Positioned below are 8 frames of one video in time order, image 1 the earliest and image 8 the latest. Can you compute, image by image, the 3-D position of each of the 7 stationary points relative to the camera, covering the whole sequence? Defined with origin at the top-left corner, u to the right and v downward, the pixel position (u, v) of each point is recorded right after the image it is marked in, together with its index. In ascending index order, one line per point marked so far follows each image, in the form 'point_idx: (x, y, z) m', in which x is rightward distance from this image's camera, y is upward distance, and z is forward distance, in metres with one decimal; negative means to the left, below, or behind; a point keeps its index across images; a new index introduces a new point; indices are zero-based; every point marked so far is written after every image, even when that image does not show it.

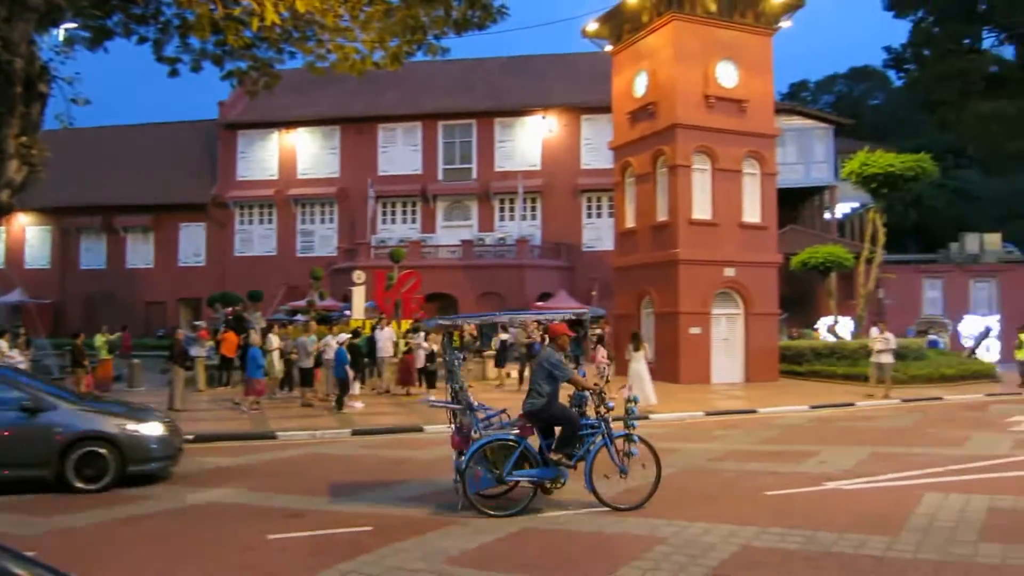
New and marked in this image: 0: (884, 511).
0: (+3.2, -1.9, +7.7) m
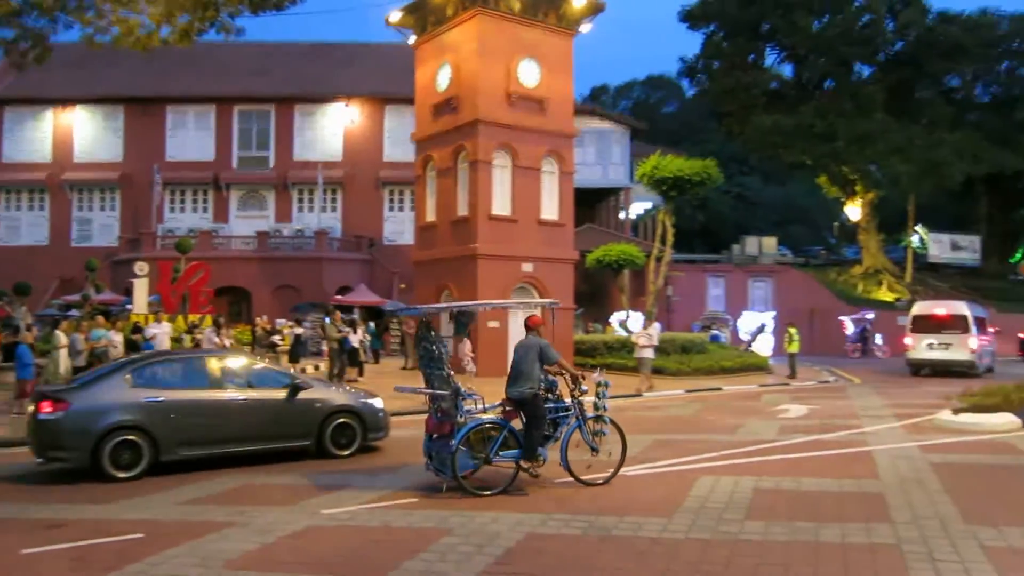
0: (+1.3, -1.8, +7.9) m
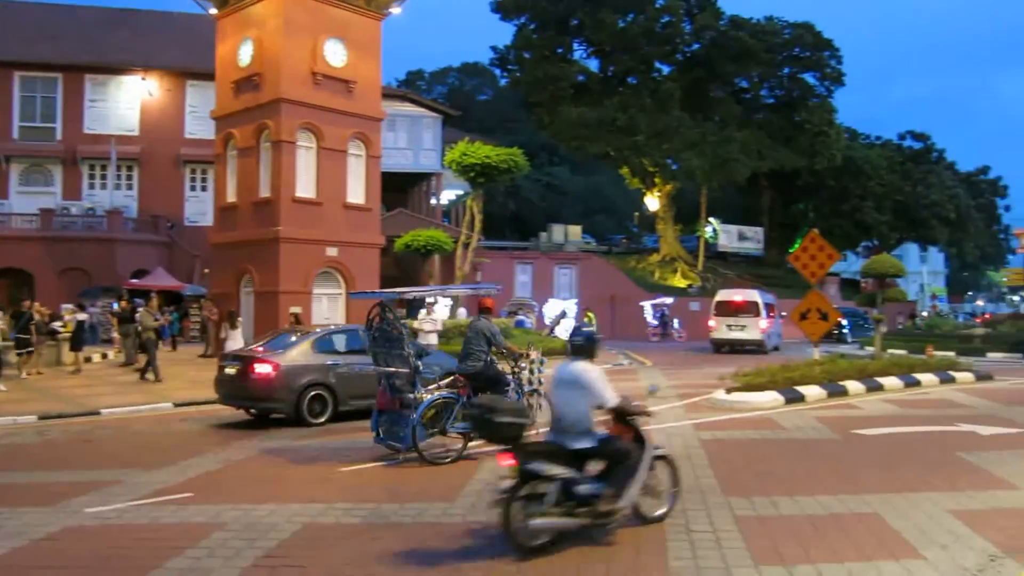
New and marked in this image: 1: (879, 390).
0: (-0.6, -1.7, +8.0) m
1: (+6.1, -1.7, +15.2) m
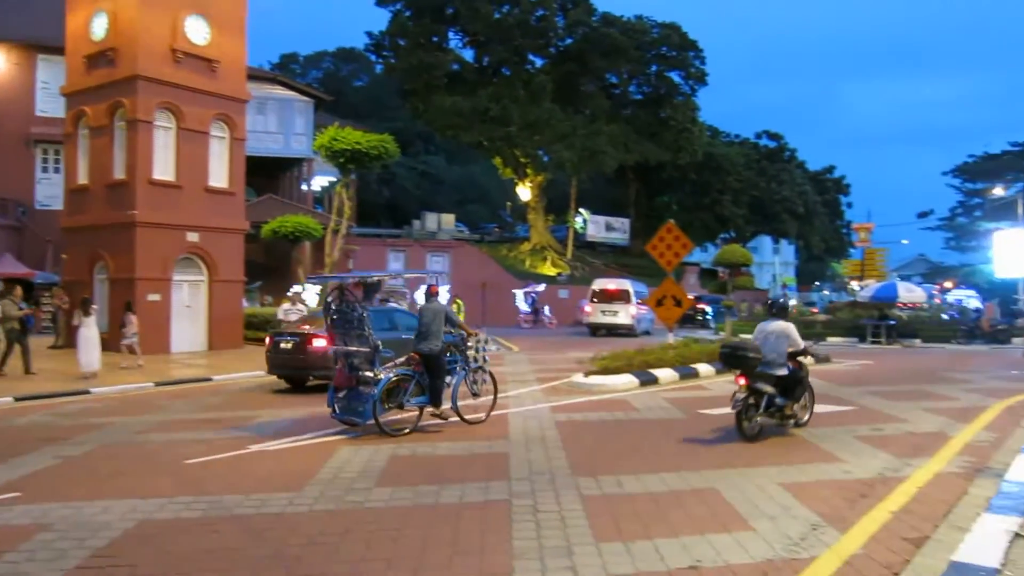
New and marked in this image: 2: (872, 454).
0: (-1.9, -1.6, +7.8) m
1: (+3.8, -1.5, +15.9) m
2: (+3.6, -1.7, +9.1) m
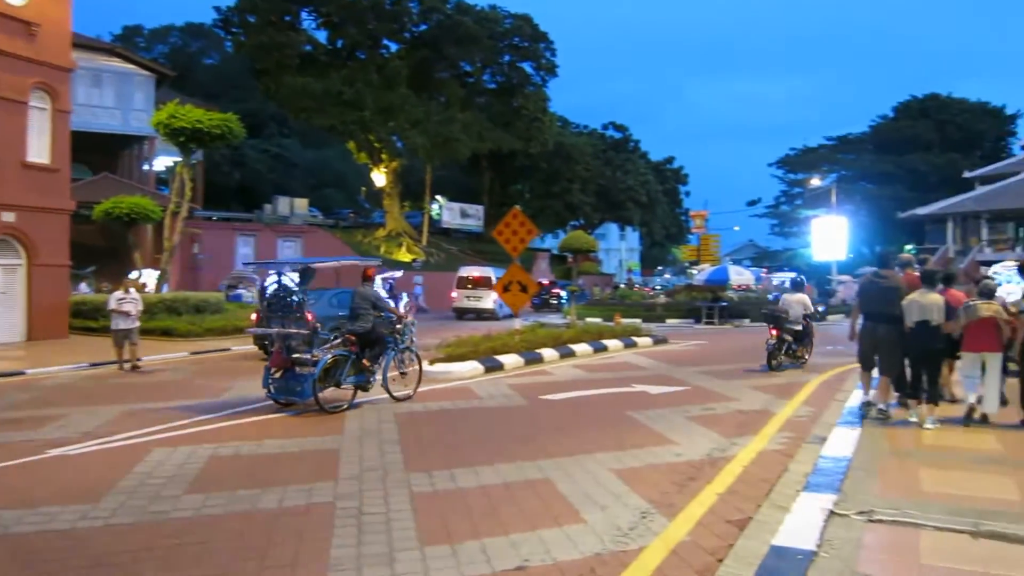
0: (-3.2, -1.5, +7.1) m
1: (+1.1, -1.2, +16.0) m
2: (+1.9, -1.5, +9.2) m
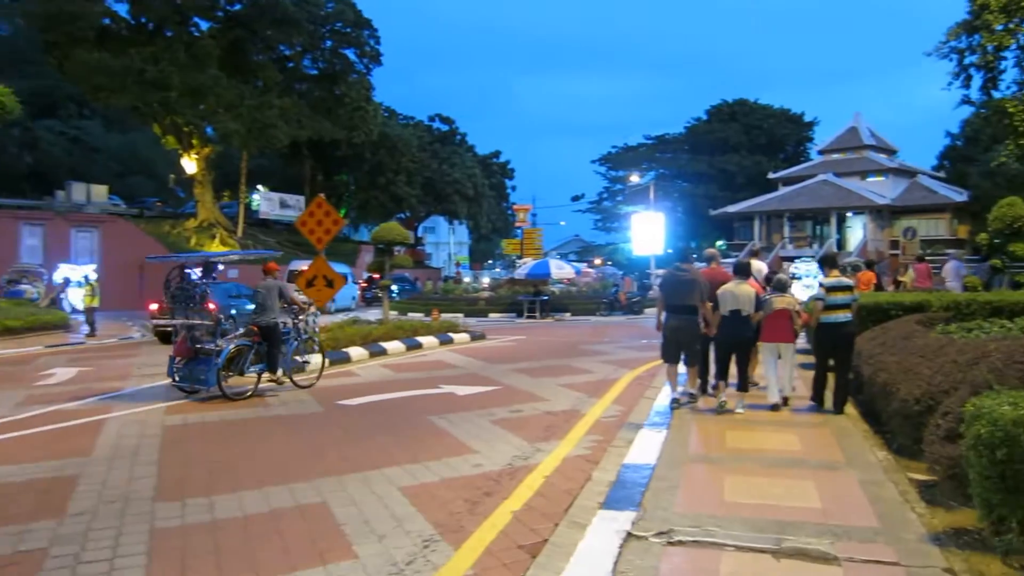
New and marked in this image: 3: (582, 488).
0: (-4.8, -1.5, +5.6) m
1: (-2.2, -1.1, +15.1) m
2: (-0.1, -1.5, +8.6) m
3: (+0.5, -1.5, +6.8) m
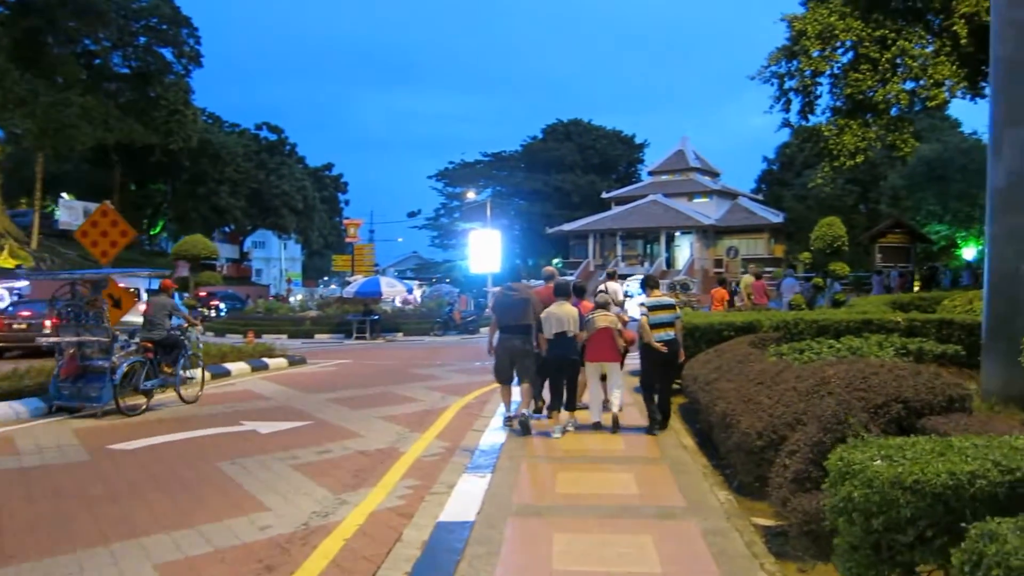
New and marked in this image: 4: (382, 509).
0: (-5.8, -1.6, +3.5) m
1: (-4.9, -1.4, +13.4) m
2: (-1.7, -1.7, +7.3) m
3: (-0.8, -1.7, +5.7) m
4: (-1.0, -1.7, +6.9) m
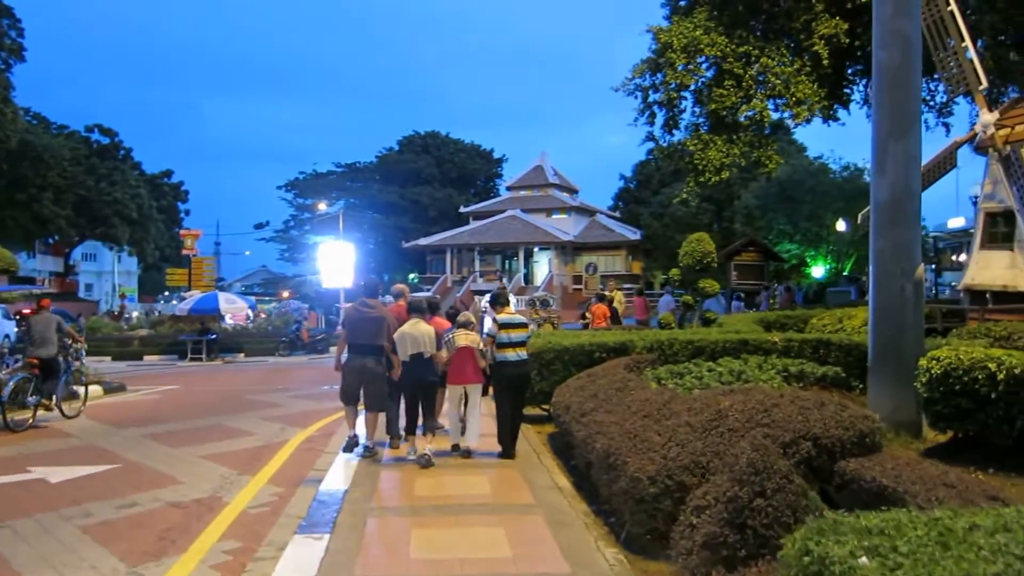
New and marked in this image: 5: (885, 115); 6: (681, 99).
0: (-6.1, -1.6, +1.3) m
1: (-6.8, -1.6, +11.2) m
2: (-2.7, -1.8, +5.7) m
3: (-1.5, -1.8, +4.2) m
4: (-1.9, -1.8, +5.4) m
5: (+3.7, +1.7, +9.0) m
6: (+3.7, +4.1, +19.7) m
